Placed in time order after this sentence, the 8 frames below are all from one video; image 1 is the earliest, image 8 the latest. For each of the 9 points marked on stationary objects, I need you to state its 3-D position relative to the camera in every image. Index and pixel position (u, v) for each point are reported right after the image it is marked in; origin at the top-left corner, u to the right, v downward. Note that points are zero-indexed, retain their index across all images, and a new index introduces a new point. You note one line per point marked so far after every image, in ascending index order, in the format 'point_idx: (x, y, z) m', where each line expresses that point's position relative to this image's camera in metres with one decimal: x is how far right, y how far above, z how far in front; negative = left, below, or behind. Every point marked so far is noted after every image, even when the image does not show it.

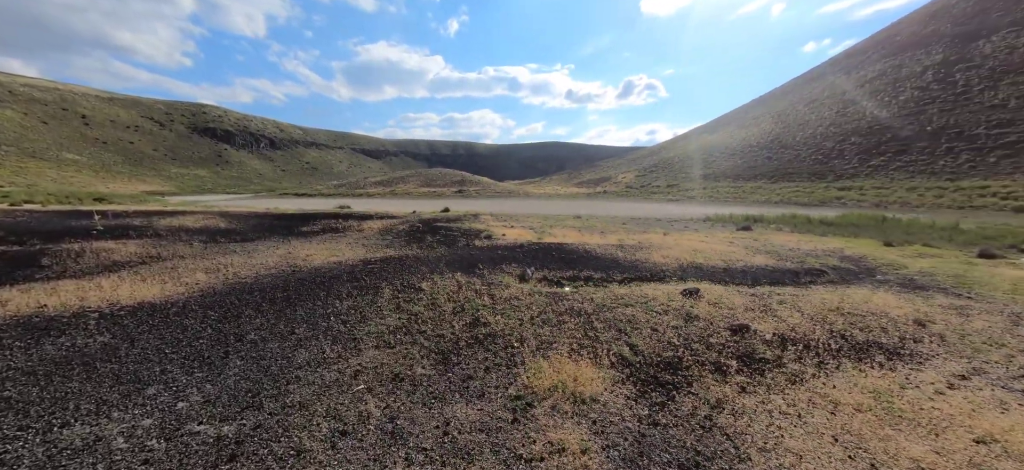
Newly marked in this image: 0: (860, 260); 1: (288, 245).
0: (+10.8, -0.8, +11.4) m
1: (-9.1, -0.4, +14.6) m
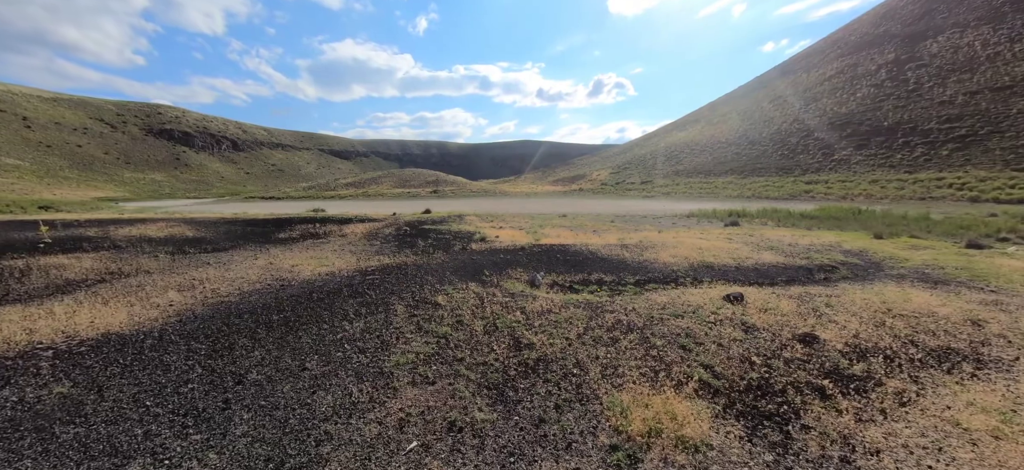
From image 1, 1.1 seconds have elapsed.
0: (+11.0, -0.6, +11.5) m
1: (-9.1, -0.8, +13.5) m
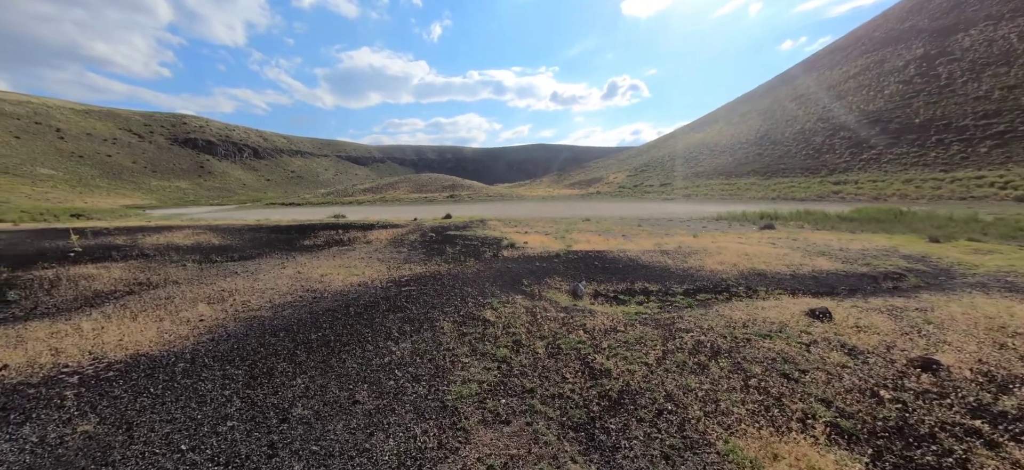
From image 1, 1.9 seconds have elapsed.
0: (+12.0, -0.7, +10.6) m
1: (-8.0, -1.0, +13.3) m
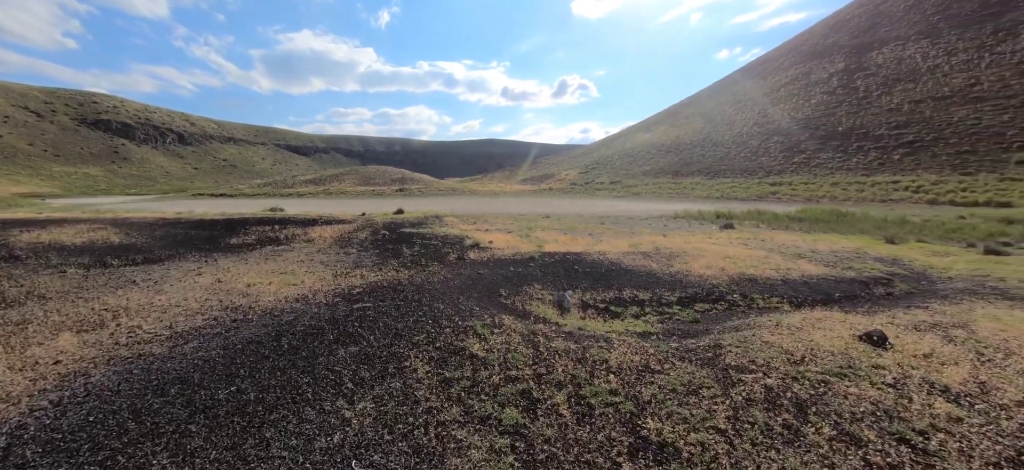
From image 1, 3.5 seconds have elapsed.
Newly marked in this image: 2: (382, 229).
0: (+11.3, -0.8, +10.7) m
1: (-8.9, -1.0, +10.9) m
2: (-6.5, +0.3, +18.0) m
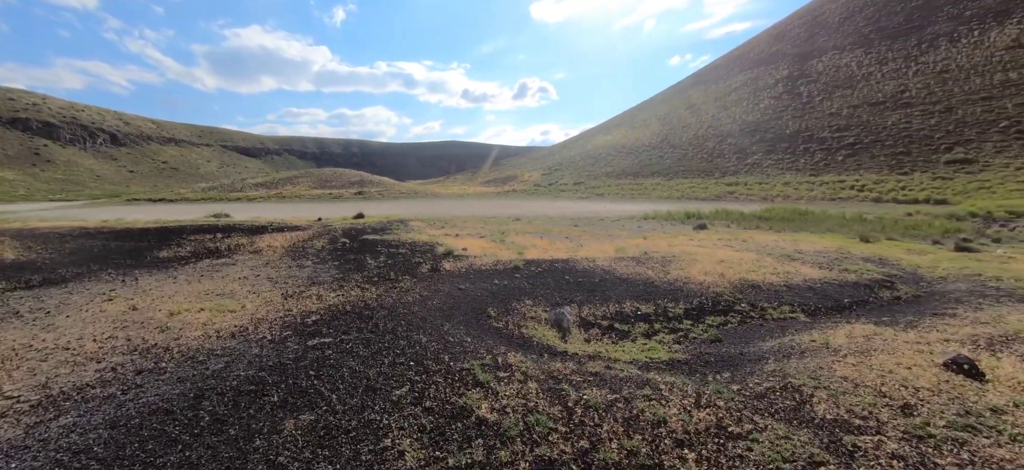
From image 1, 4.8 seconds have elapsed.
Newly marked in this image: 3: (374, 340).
0: (+10.8, -0.8, +10.6) m
1: (-9.3, -1.4, +8.9) m
2: (-7.6, -0.1, +16.2) m
3: (-1.9, -1.5, +5.1) m
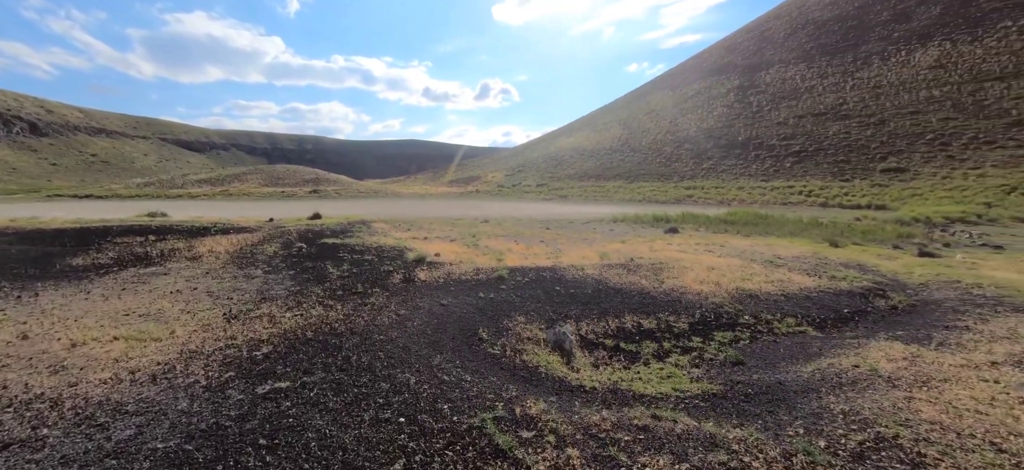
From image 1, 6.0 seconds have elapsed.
0: (+10.3, -1.0, +10.7) m
1: (-9.5, -1.5, +7.1) m
2: (-8.6, -0.2, +14.5) m
3: (-1.8, -1.6, +4.0) m
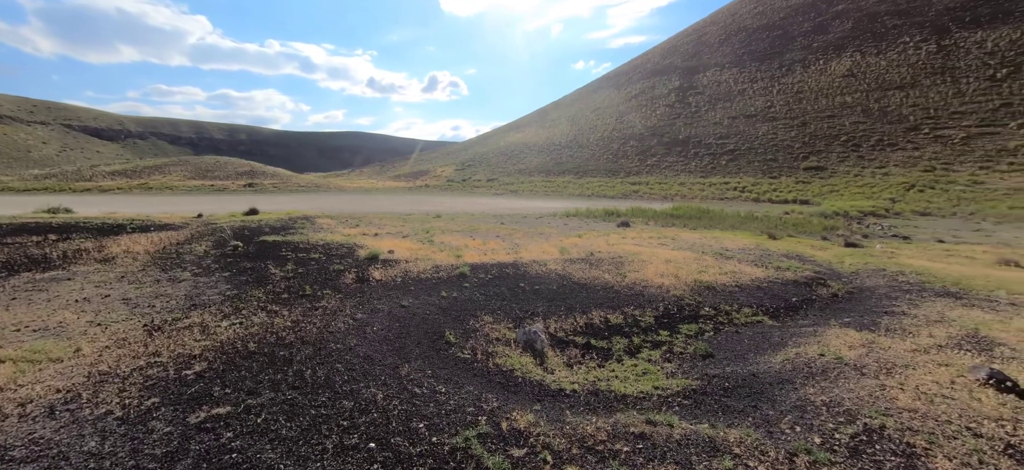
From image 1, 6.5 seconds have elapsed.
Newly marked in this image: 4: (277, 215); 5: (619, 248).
0: (+9.2, -0.7, +11.6) m
1: (-10.0, -1.6, +5.6) m
2: (-10.0, -0.2, +13.1) m
3: (-2.0, -1.6, +3.4) m
4: (-11.7, +1.0, +18.6) m
5: (+4.1, -0.4, +13.2) m
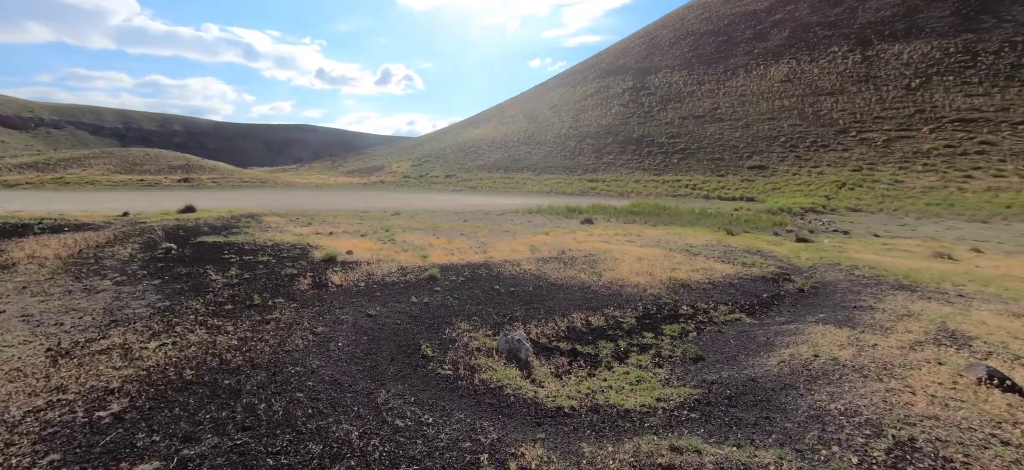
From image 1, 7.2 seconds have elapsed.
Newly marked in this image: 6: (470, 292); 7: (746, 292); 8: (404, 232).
0: (+8.3, -0.6, +12.0) m
1: (-10.2, -1.7, +4.1) m
2: (-10.9, -0.2, +11.5) m
3: (-2.0, -1.7, +2.8) m
4: (-13.3, +1.0, +16.8) m
5: (+3.0, -0.4, +13.1) m
6: (-0.8, -1.2, +7.9) m
7: (+5.5, -1.3, +8.4) m
8: (-4.1, +0.1, +15.7) m
